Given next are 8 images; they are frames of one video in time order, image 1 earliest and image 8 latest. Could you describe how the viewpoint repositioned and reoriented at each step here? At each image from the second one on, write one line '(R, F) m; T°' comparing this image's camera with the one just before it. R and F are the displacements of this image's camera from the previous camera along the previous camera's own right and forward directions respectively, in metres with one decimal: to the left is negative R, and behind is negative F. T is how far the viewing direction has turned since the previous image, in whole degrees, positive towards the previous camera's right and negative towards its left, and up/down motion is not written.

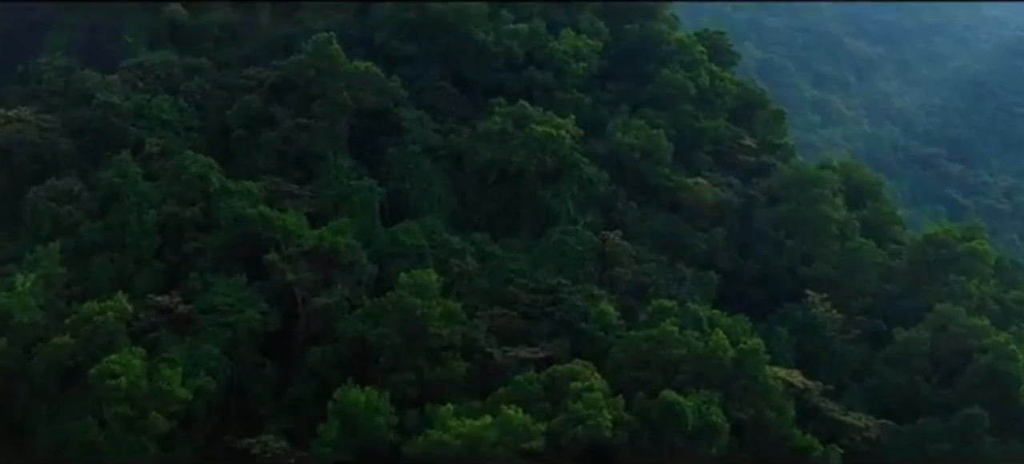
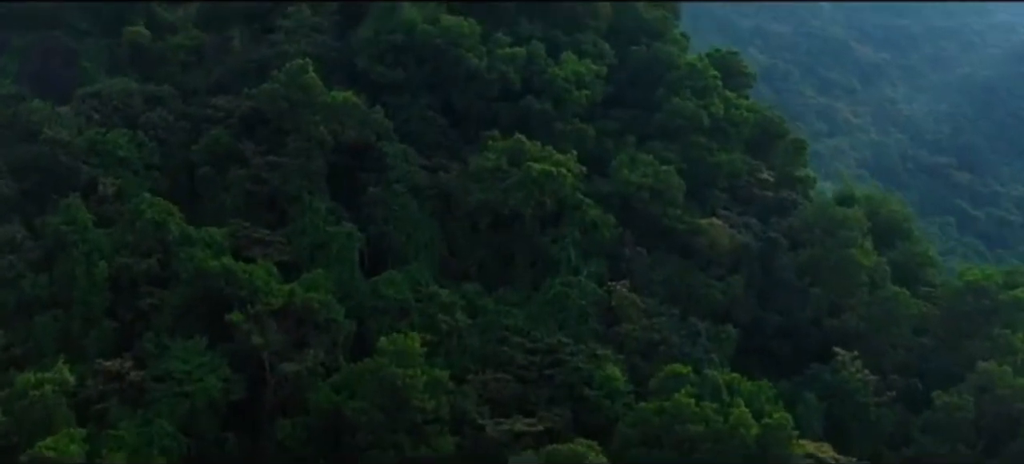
(+0.1, +2.0) m; 0°
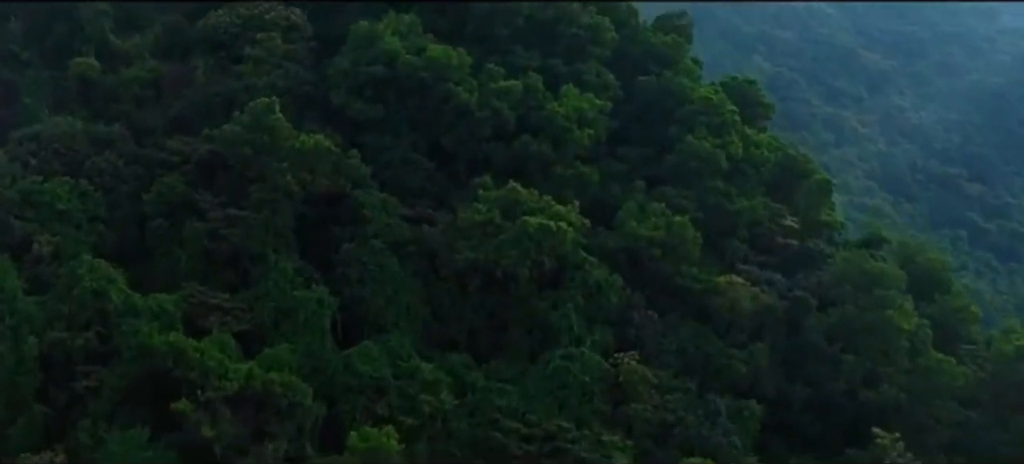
(+0.1, +2.2) m; 0°
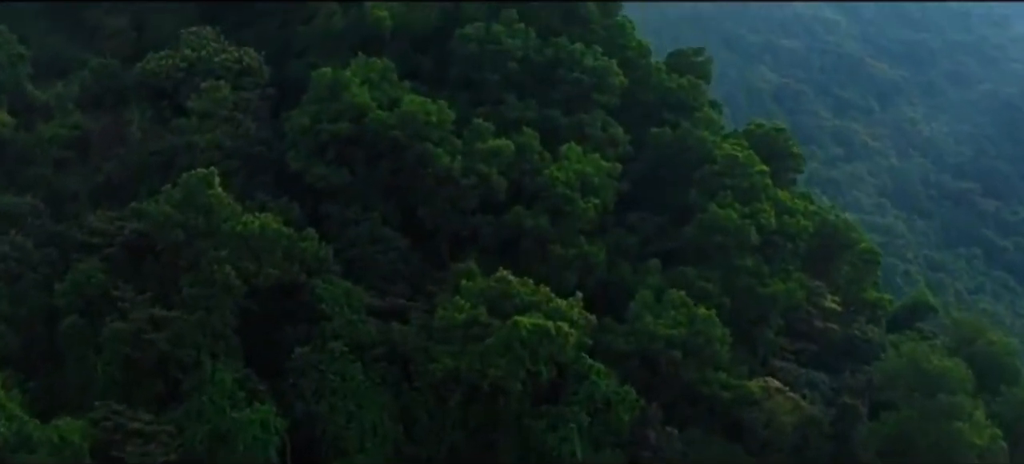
(+0.1, +2.9) m; 0°
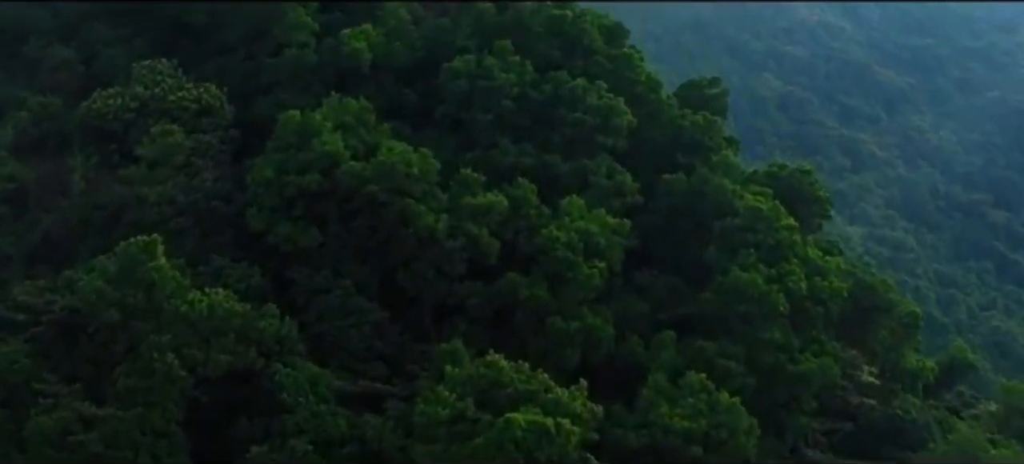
(+0.1, +1.9) m; 0°
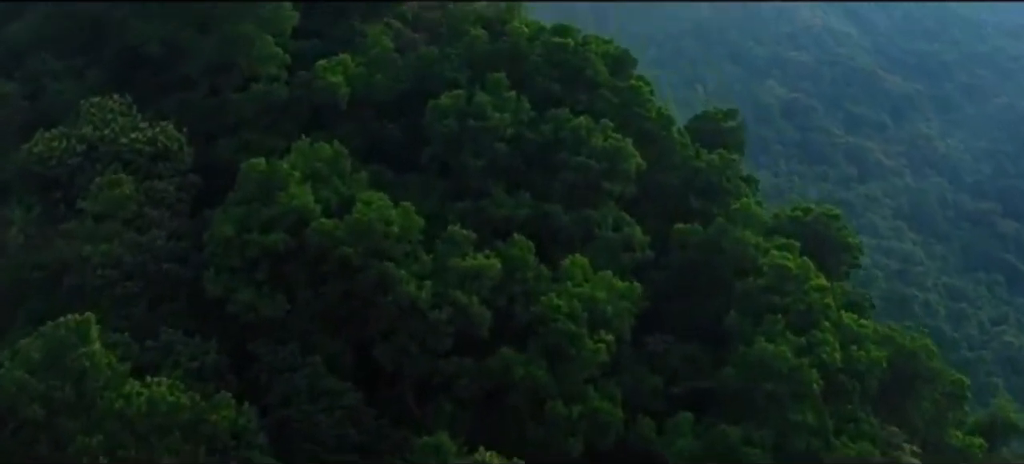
(0.0, +1.7) m; 0°
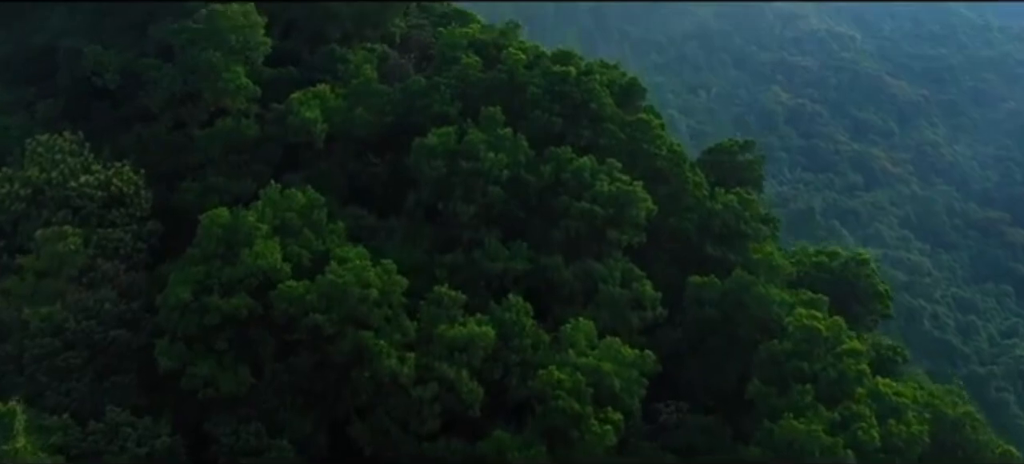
(0.0, +1.4) m; 0°
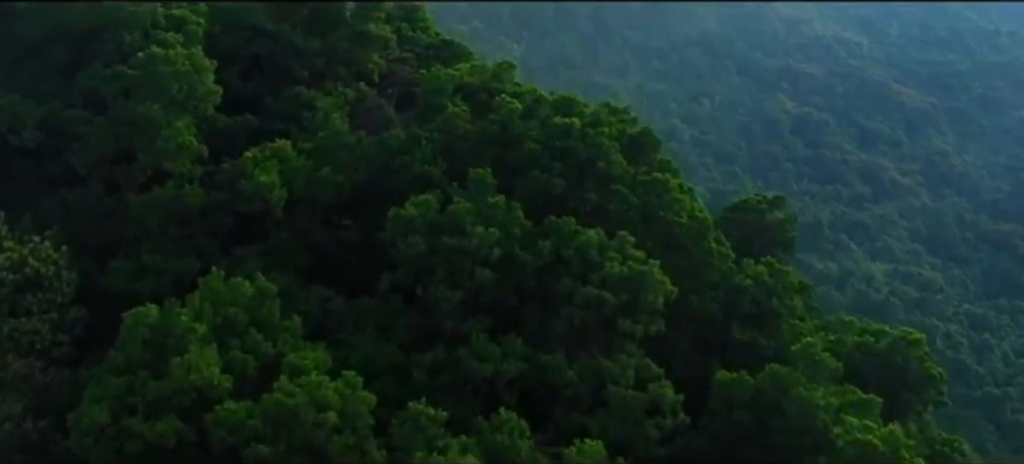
(0.0, +1.9) m; 0°
